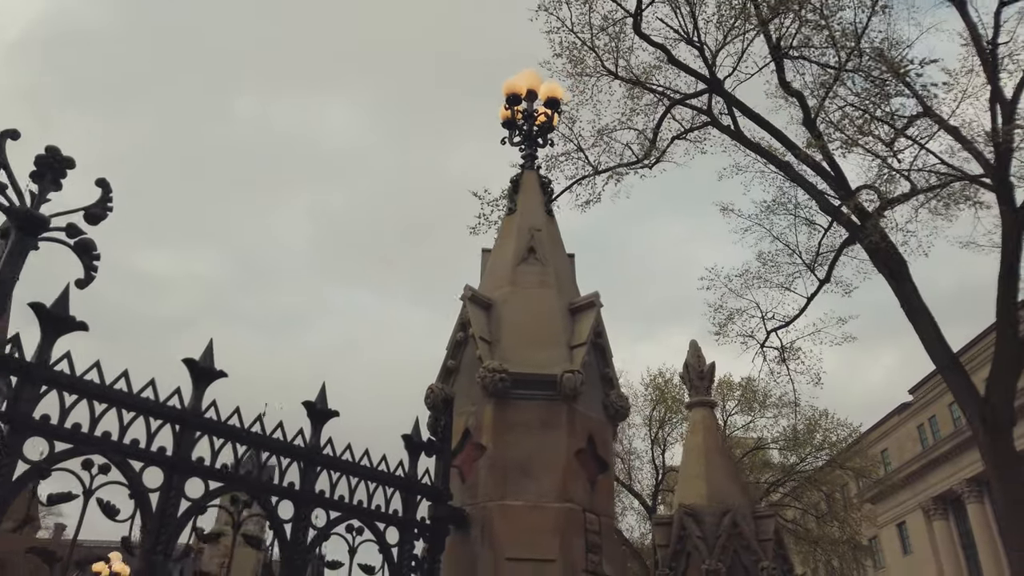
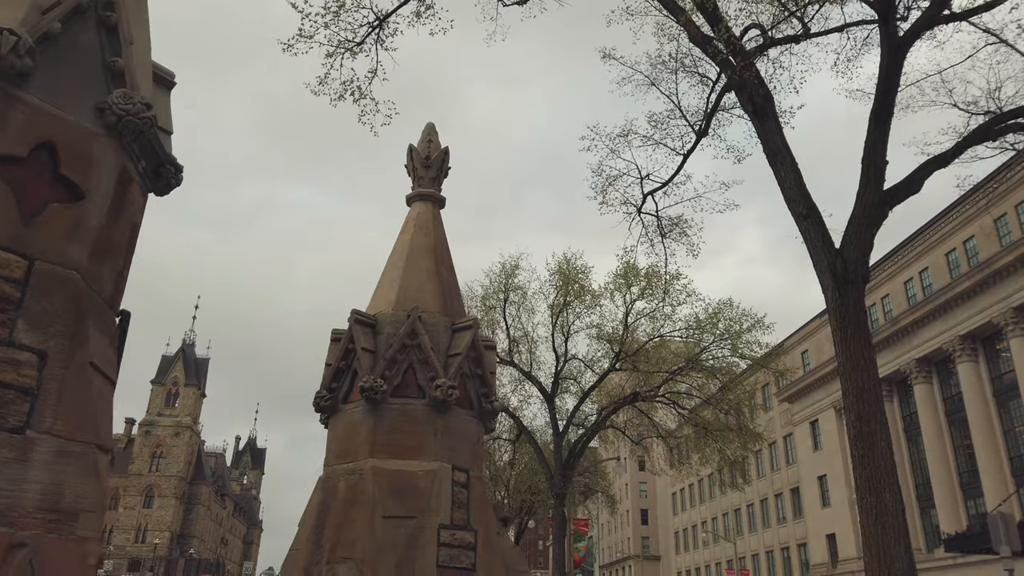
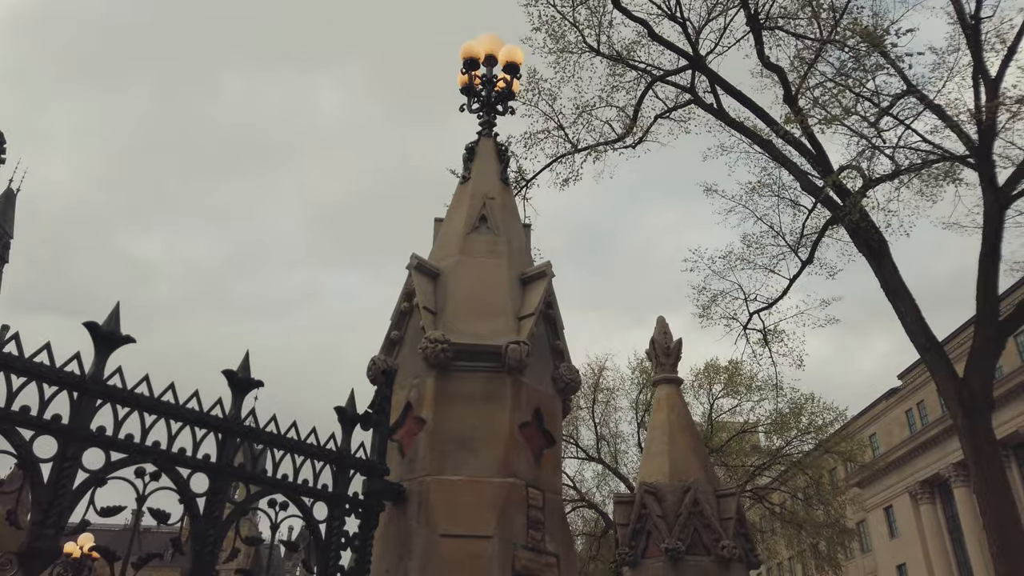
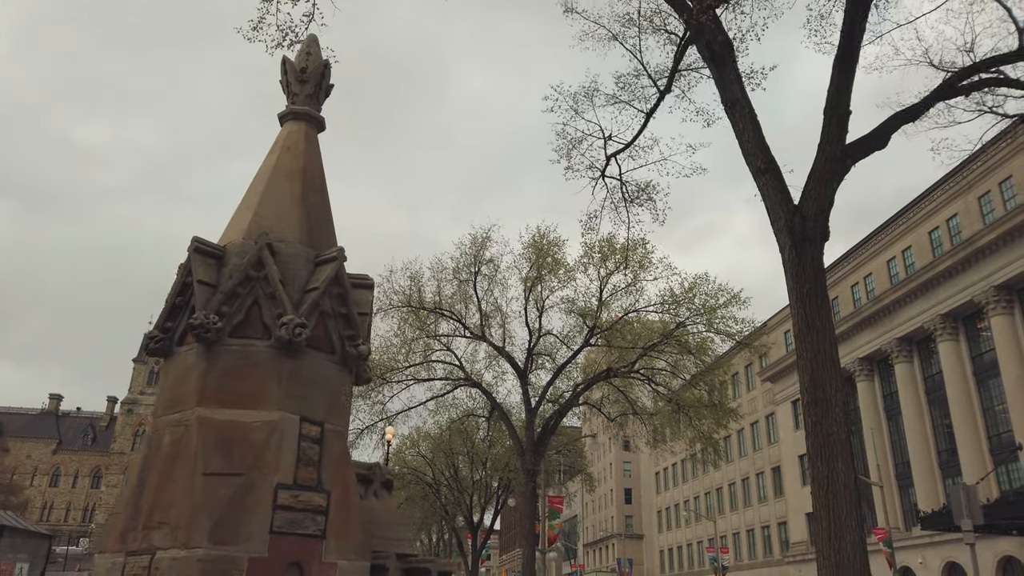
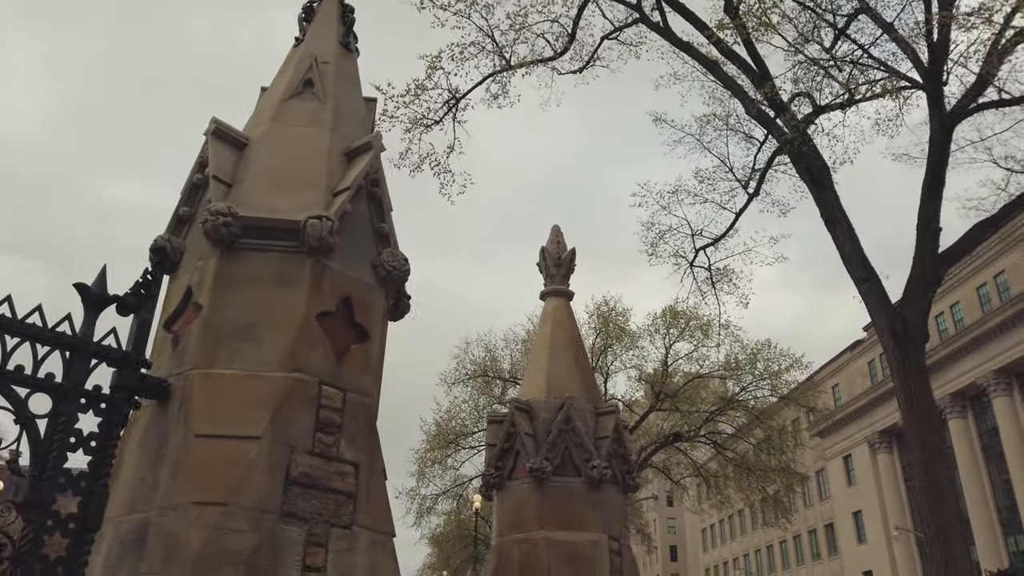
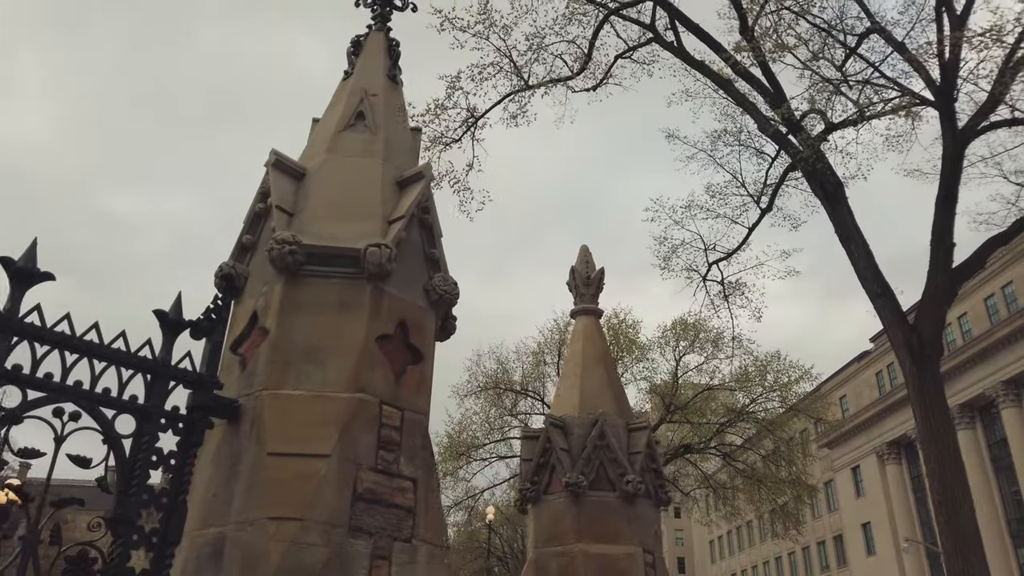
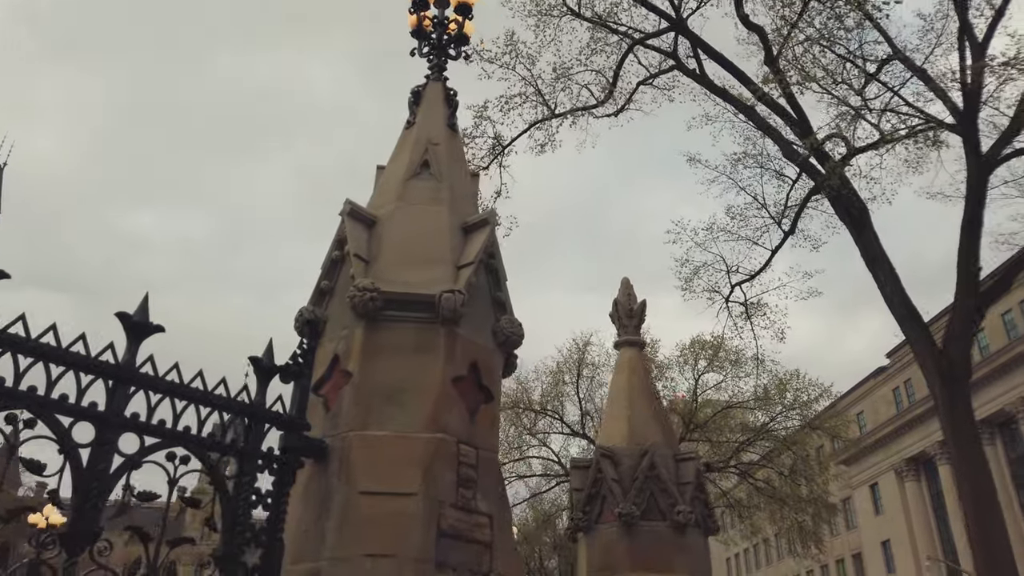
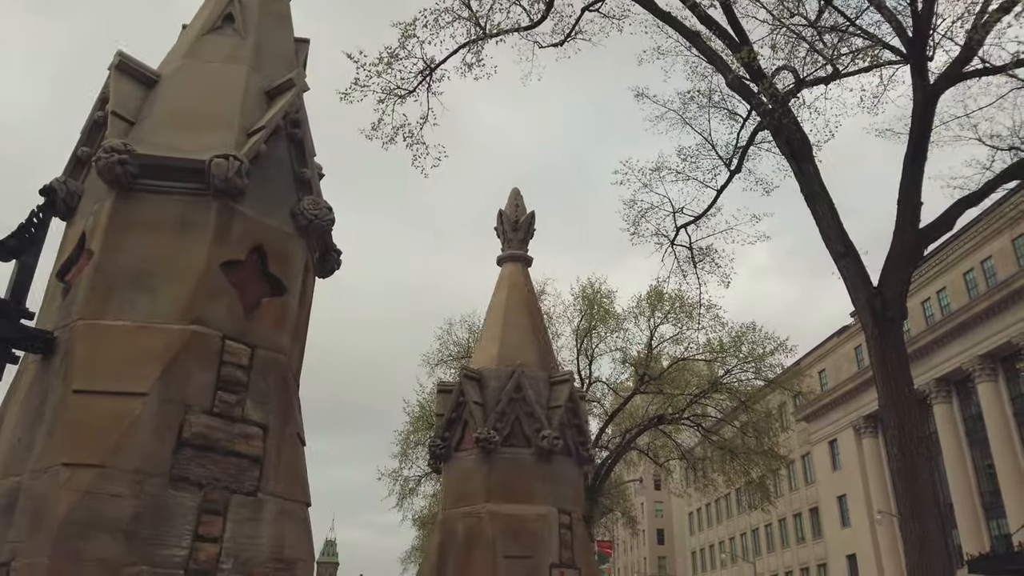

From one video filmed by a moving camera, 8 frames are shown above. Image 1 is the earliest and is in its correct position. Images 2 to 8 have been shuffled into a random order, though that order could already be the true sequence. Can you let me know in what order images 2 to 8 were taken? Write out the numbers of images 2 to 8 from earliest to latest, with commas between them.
3, 7, 6, 5, 8, 2, 4
